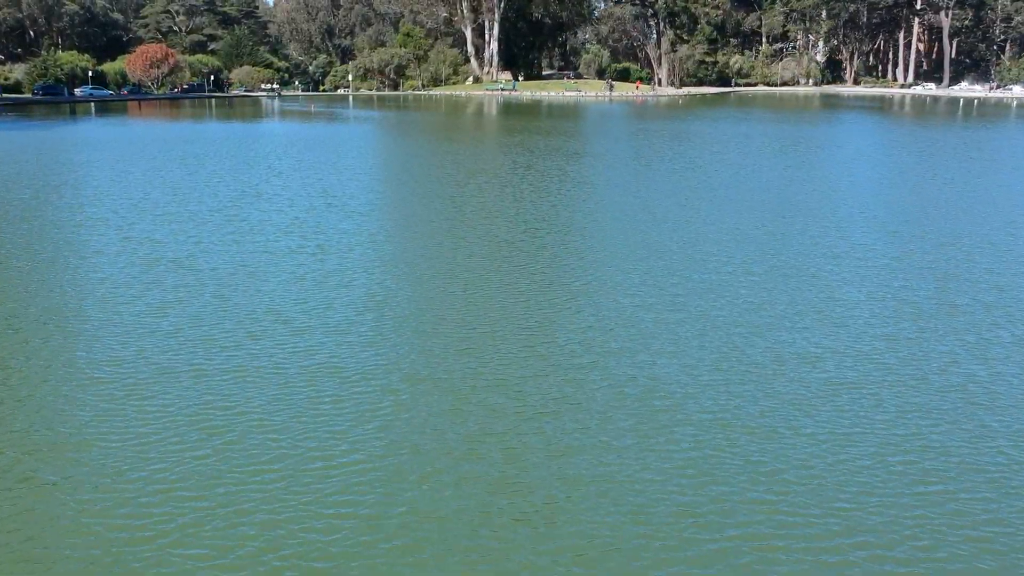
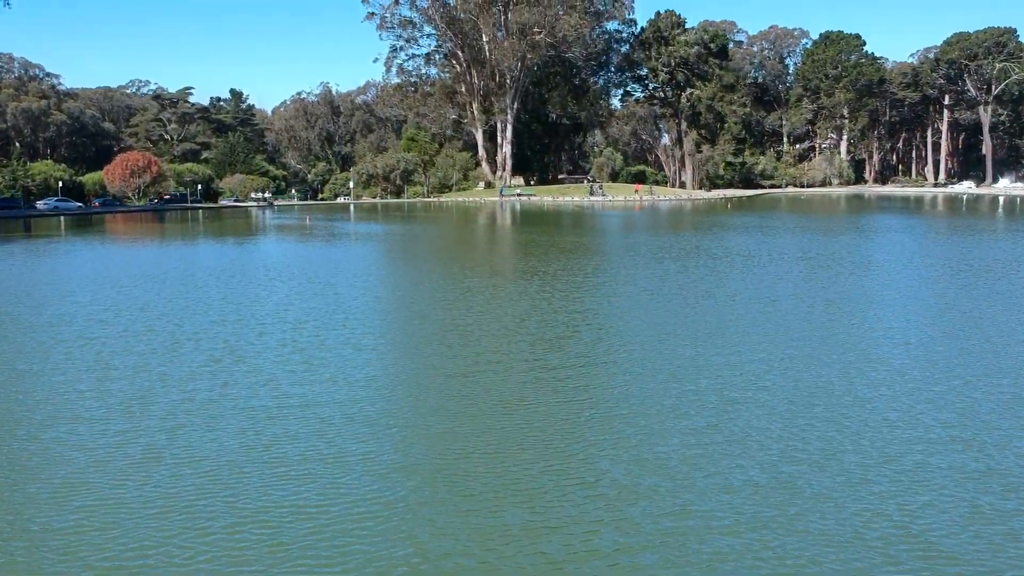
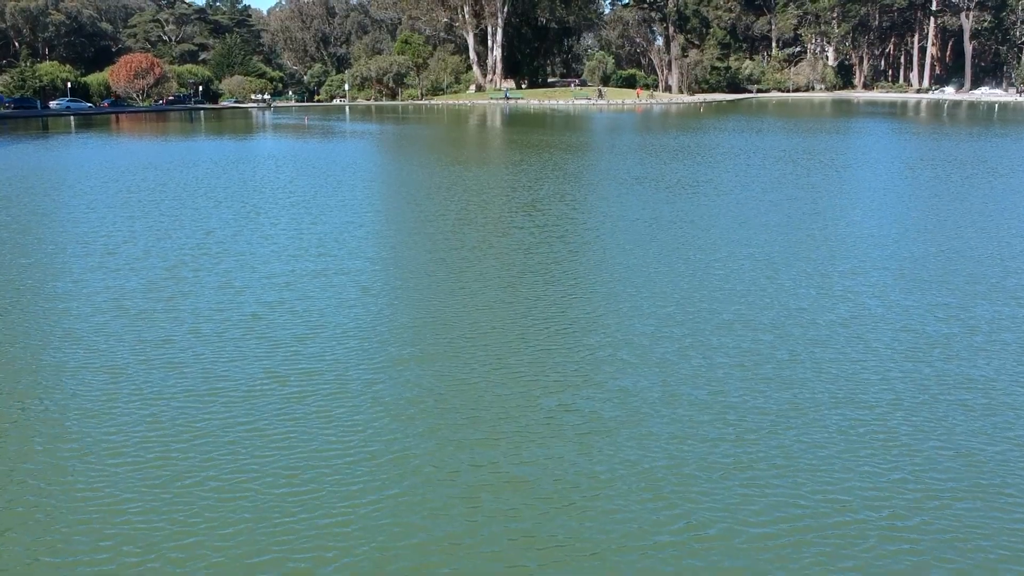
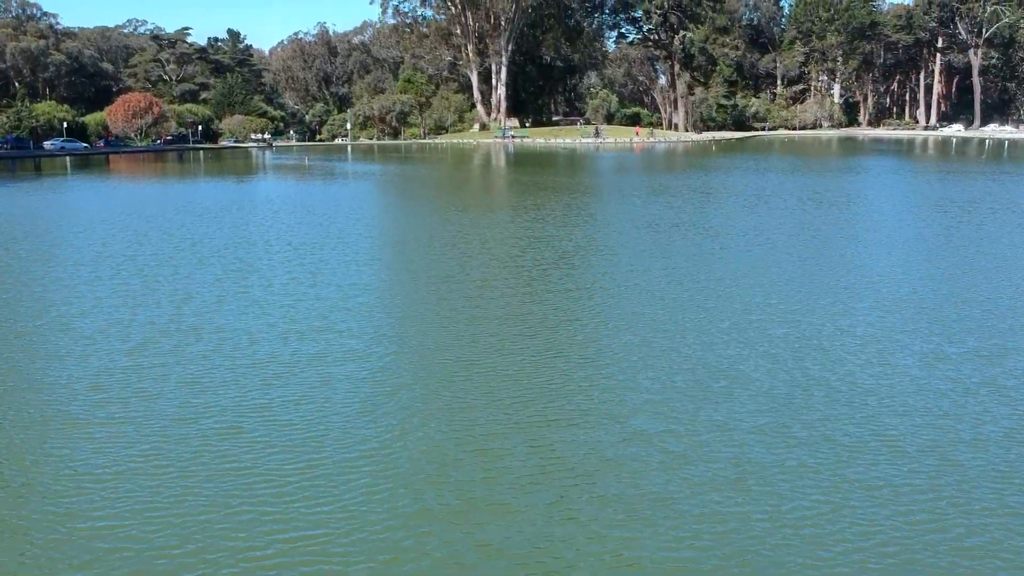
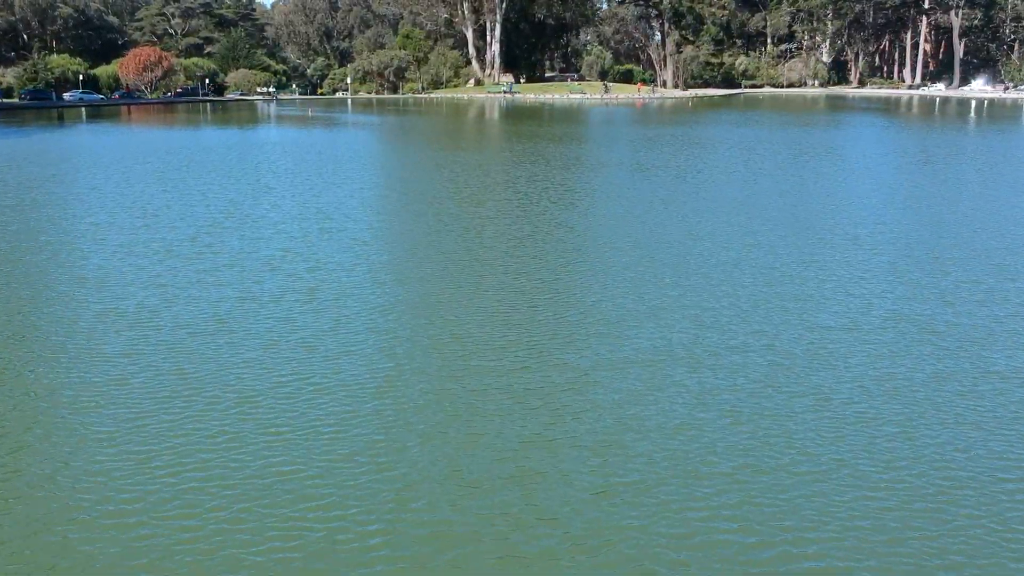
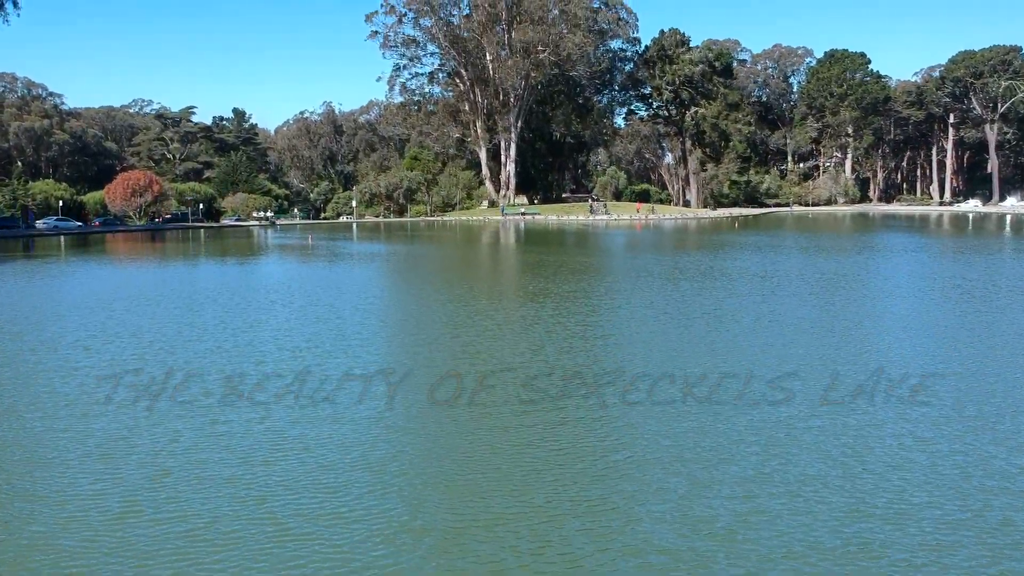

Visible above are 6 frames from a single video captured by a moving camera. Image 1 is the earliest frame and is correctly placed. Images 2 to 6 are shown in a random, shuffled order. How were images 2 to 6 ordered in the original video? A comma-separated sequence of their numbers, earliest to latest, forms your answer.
5, 3, 4, 2, 6
